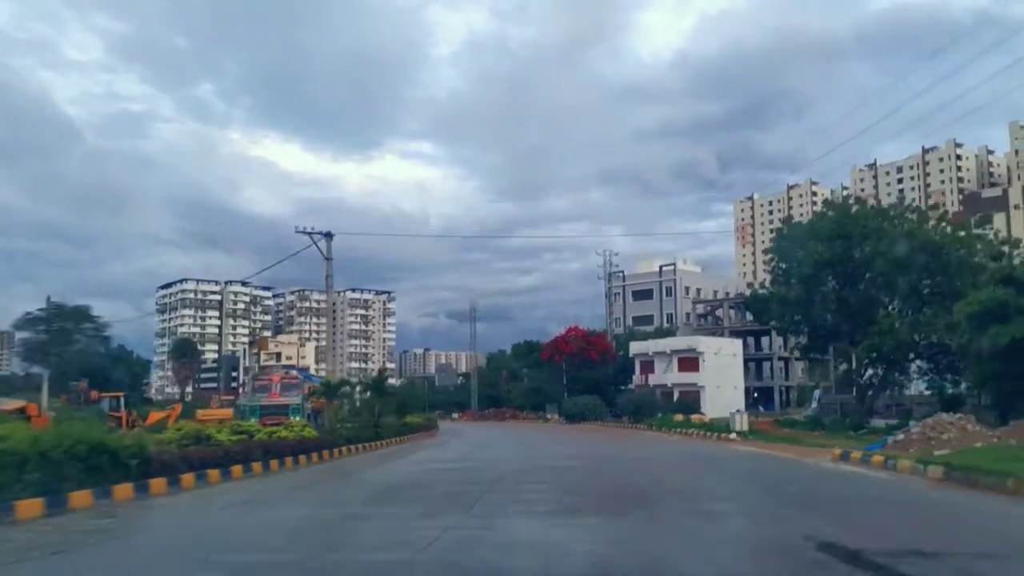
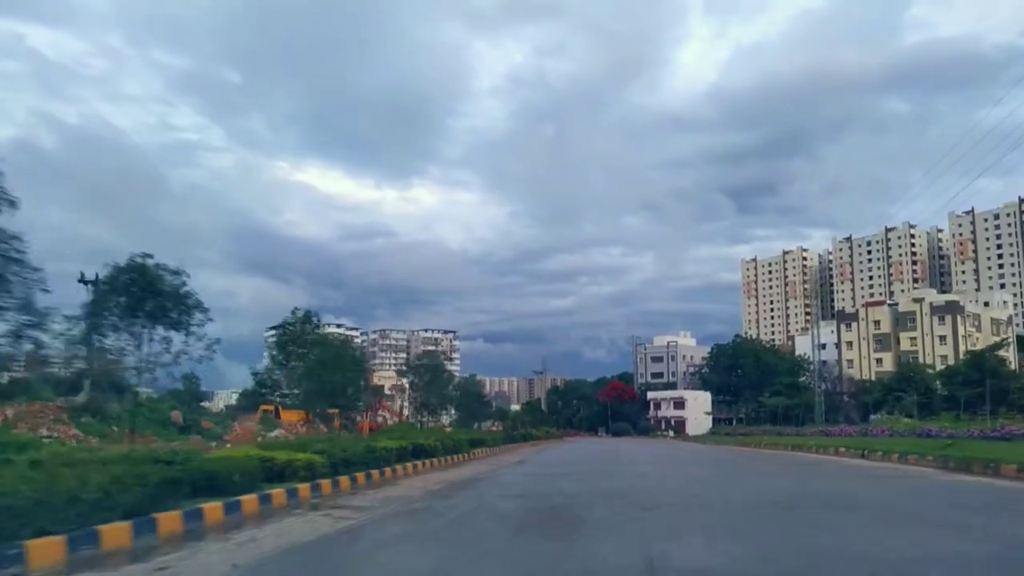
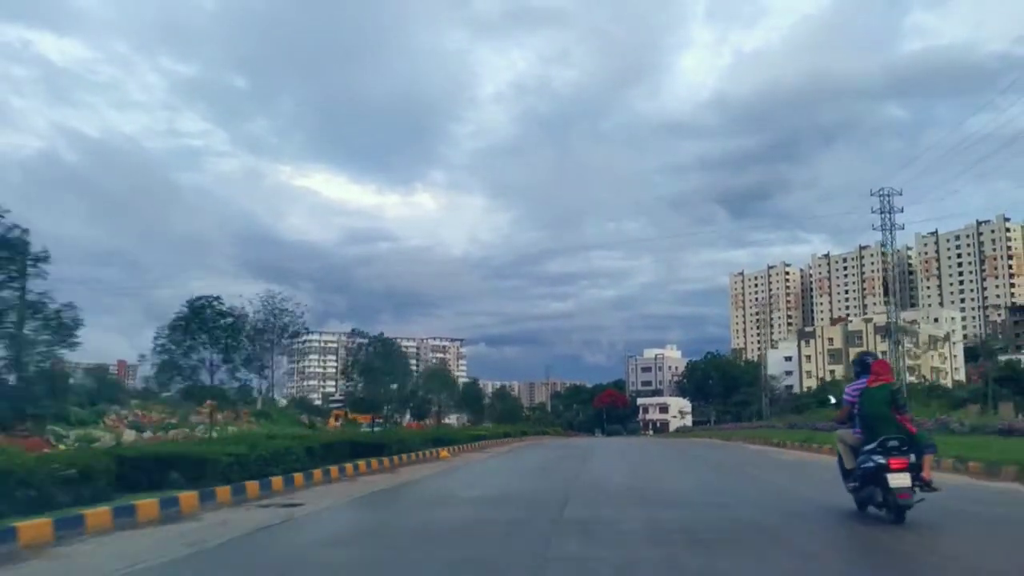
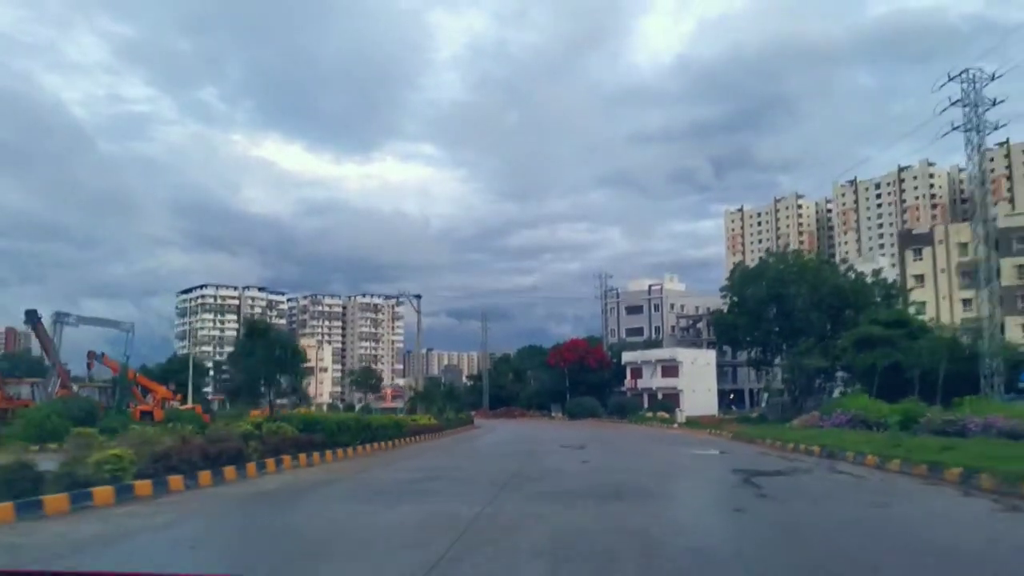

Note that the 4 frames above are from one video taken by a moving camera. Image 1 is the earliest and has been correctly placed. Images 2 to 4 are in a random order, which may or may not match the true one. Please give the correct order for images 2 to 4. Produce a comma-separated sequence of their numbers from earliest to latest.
4, 2, 3
